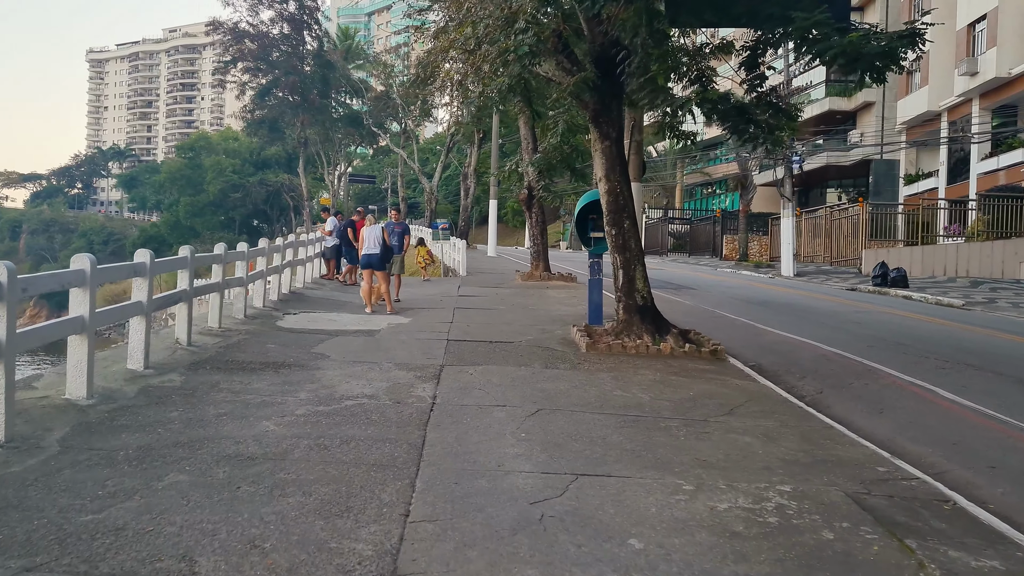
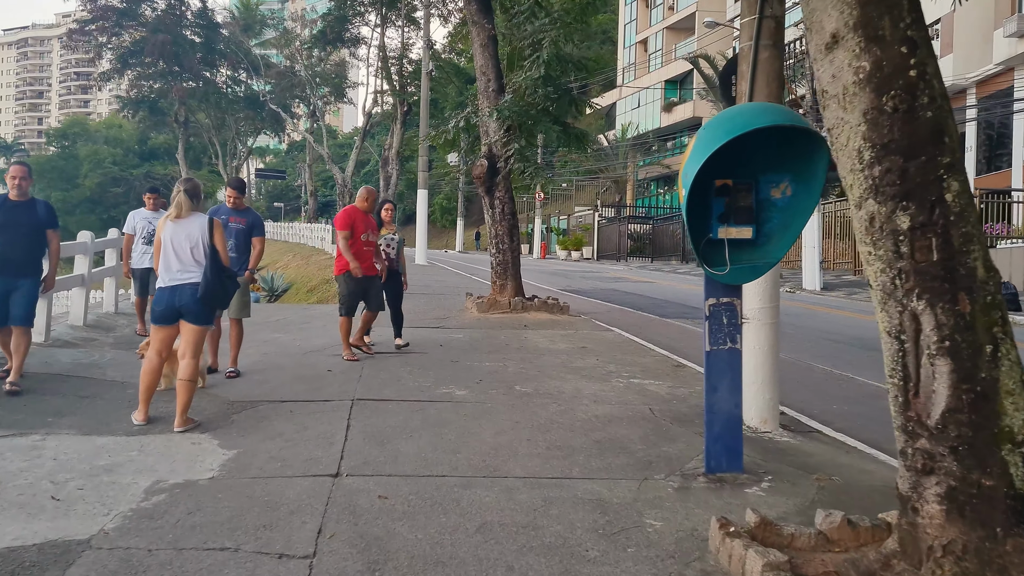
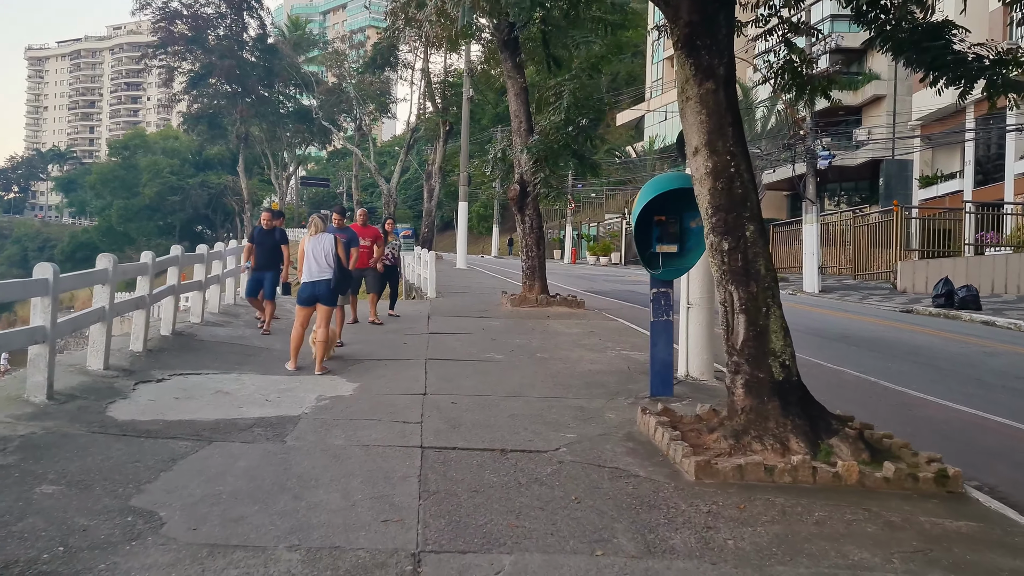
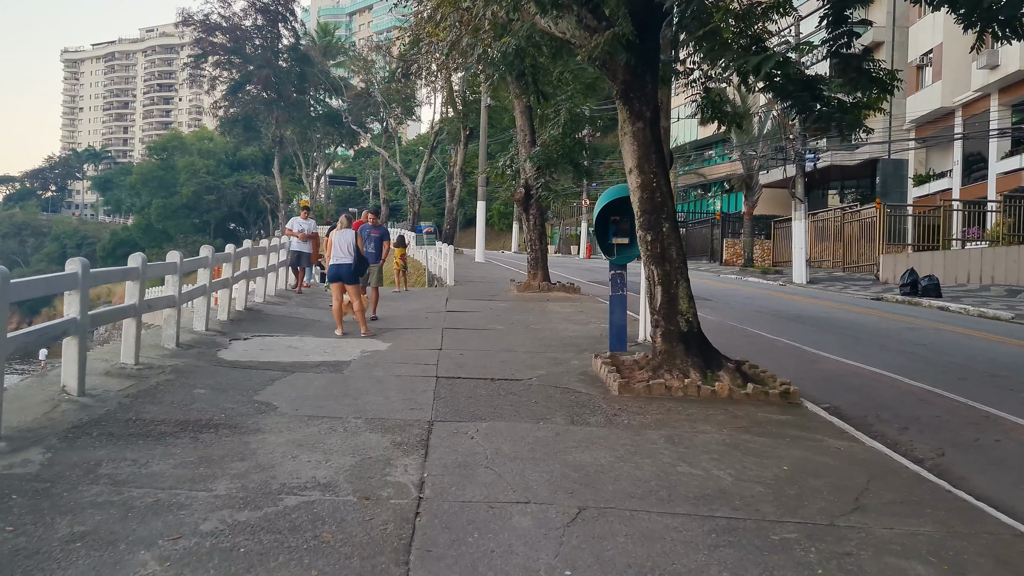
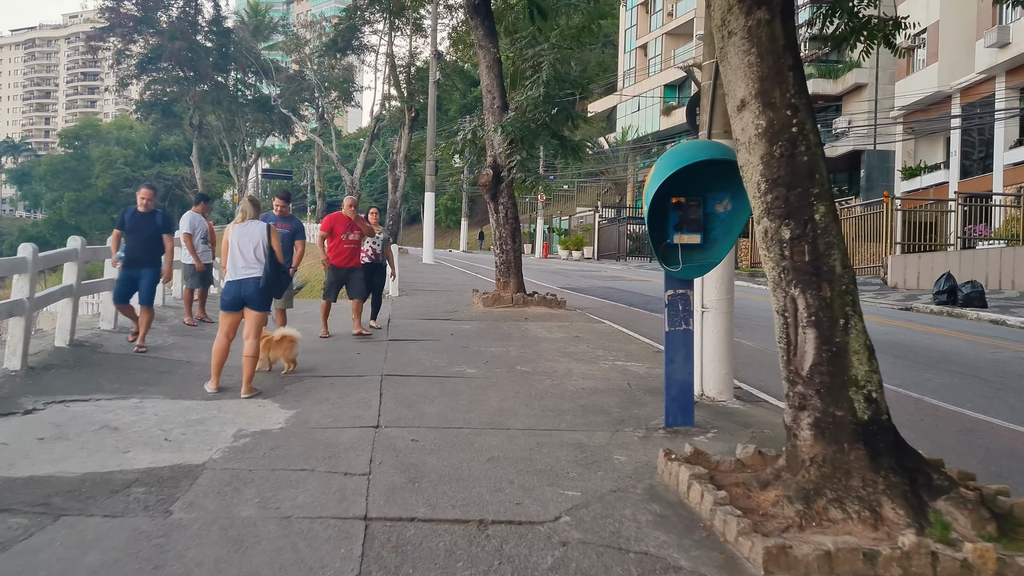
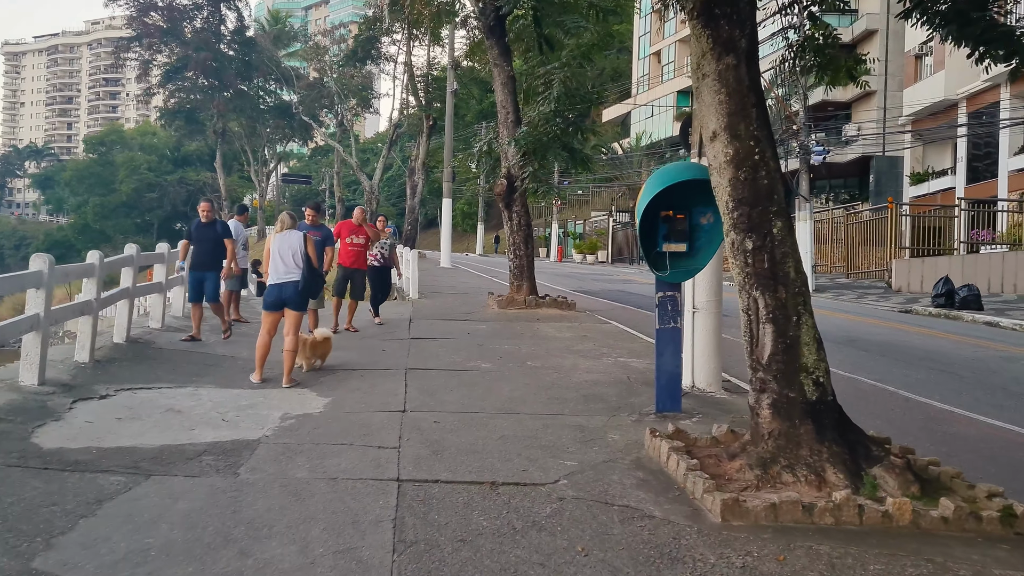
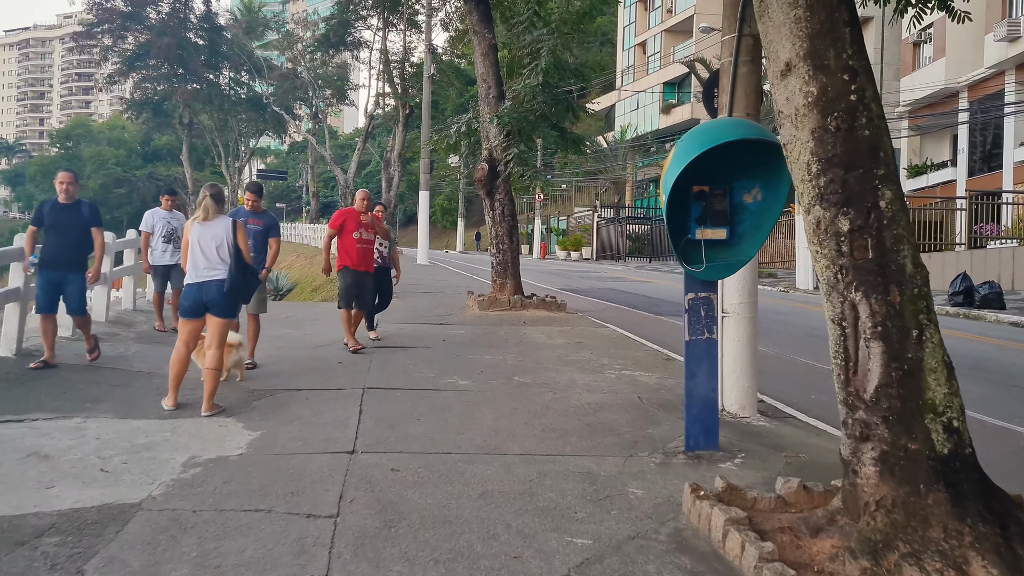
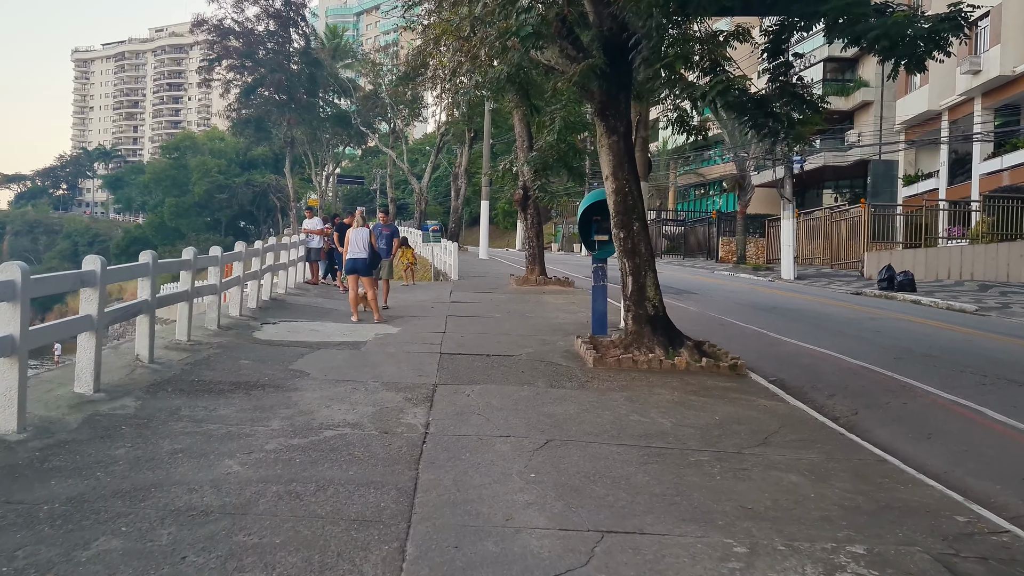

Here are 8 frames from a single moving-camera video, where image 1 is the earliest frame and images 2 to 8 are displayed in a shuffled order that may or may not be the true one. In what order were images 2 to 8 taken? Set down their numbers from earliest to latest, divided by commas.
8, 4, 3, 6, 5, 7, 2
